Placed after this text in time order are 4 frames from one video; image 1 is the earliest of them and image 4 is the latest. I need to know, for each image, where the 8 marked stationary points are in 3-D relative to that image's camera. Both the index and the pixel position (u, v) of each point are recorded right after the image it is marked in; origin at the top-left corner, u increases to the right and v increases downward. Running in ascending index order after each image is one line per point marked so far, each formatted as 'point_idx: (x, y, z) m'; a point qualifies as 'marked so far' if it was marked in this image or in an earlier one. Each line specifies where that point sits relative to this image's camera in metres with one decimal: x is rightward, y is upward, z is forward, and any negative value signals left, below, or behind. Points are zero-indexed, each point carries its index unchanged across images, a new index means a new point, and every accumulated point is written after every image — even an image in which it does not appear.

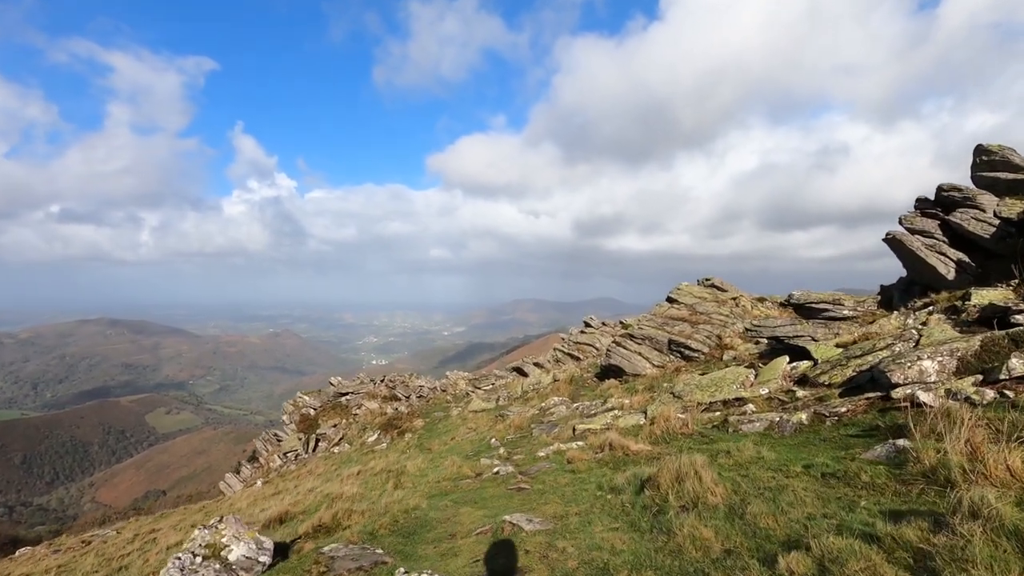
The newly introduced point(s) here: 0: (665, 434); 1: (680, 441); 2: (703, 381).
0: (+4.9, -4.6, +13.9) m
1: (+4.8, -4.4, +12.6) m
2: (+7.9, -3.8, +18.2) m
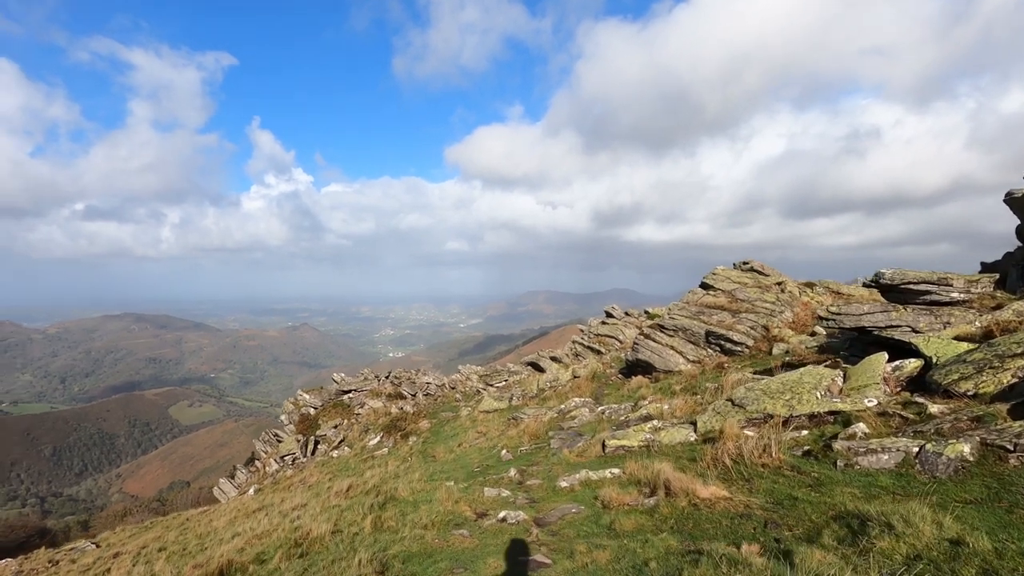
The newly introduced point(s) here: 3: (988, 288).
0: (+5.1, -4.0, +10.0) m
1: (+5.0, -3.8, +8.7) m
2: (+8.3, -3.1, +14.1) m
3: (+16.6, 0.0, +15.4) m
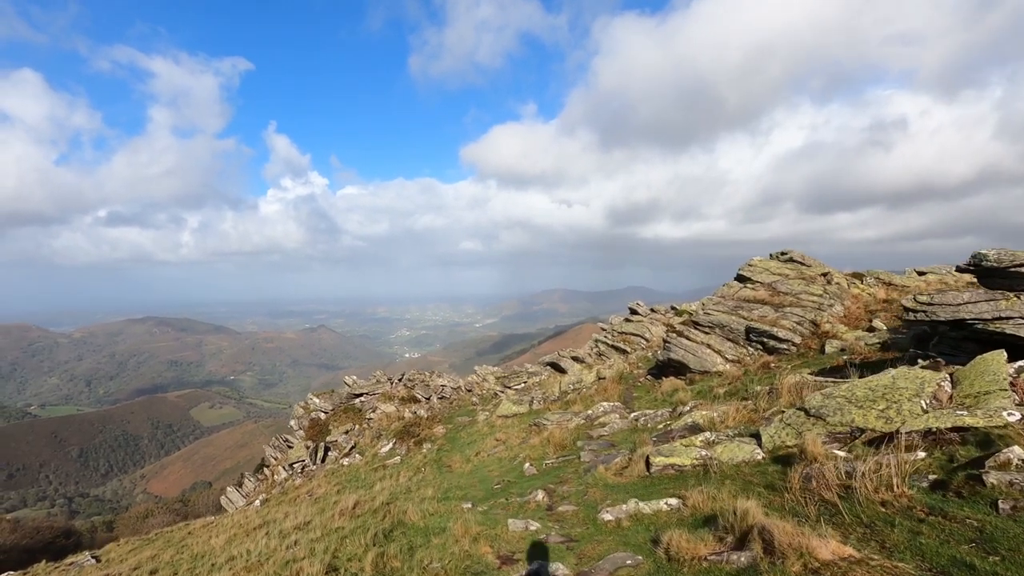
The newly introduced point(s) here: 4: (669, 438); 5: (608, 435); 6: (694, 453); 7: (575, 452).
0: (+5.7, -3.6, +7.6) m
1: (+5.6, -3.5, +6.3) m
2: (+9.0, -2.7, +11.6) m
3: (+17.3, +0.5, +12.7) m
4: (+5.2, -5.0, +14.7) m
5: (+4.2, -6.5, +19.6) m
6: (+5.0, -4.5, +12.1) m
7: (+2.6, -6.8, +18.1) m
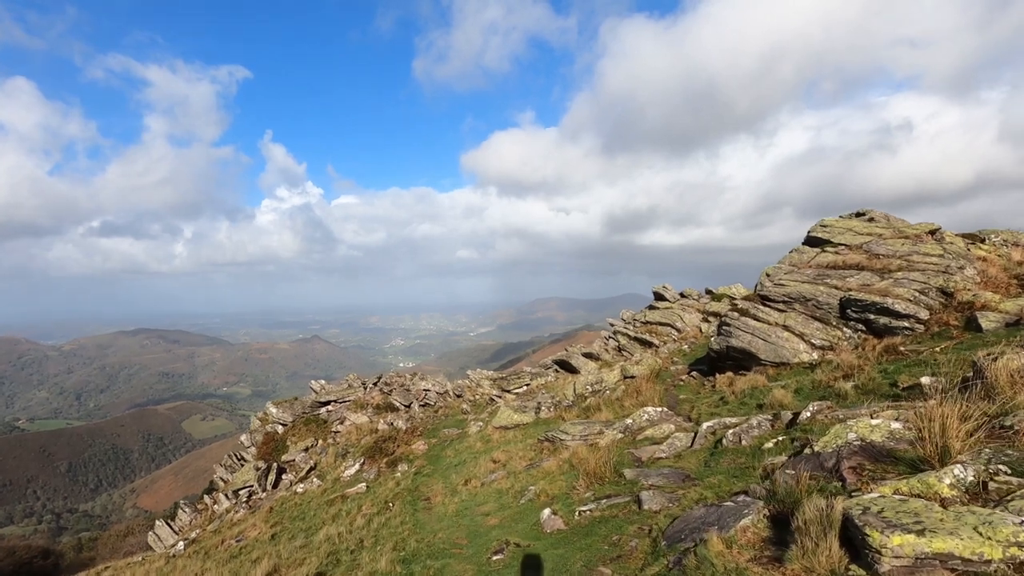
0: (+6.0, -1.6, +0.3) m
1: (+5.8, -1.4, -1.0) m
2: (+9.2, -0.7, +4.4) m
3: (+17.5, +2.6, +5.5) m
4: (+5.4, -3.1, +7.4) m
5: (+4.4, -4.7, +12.2) m
6: (+5.3, -2.6, +4.8) m
7: (+2.8, -4.9, +10.8) m
